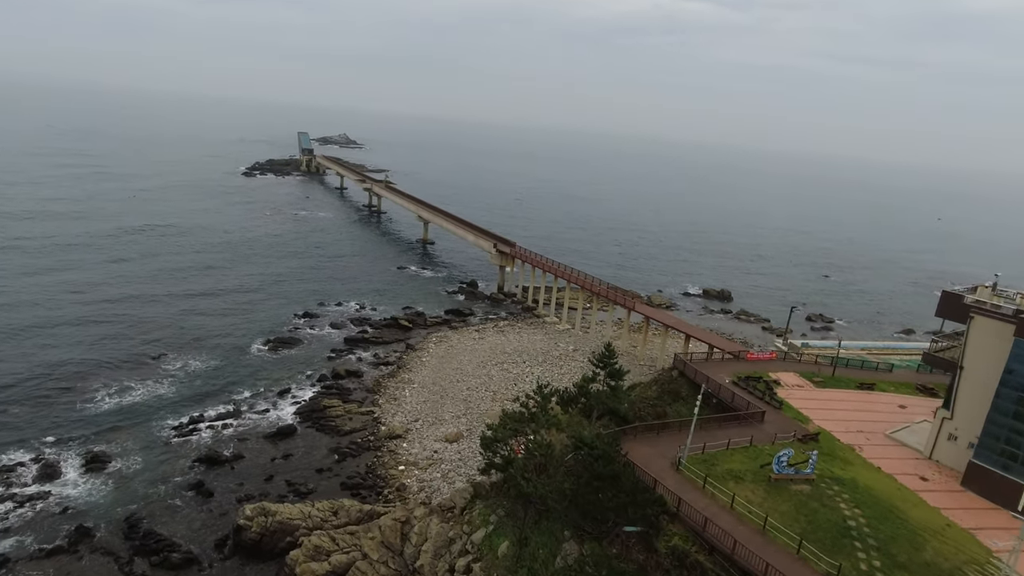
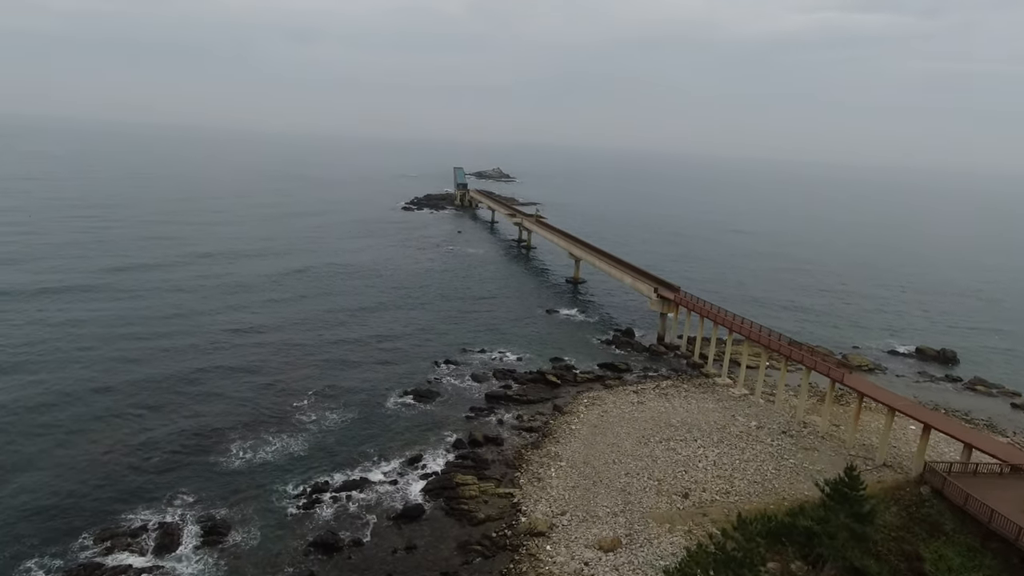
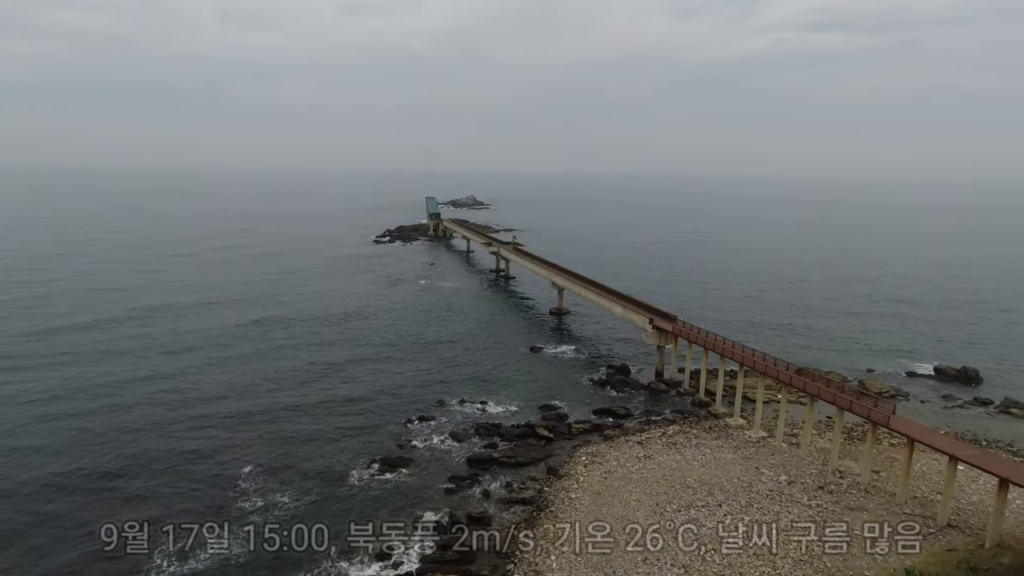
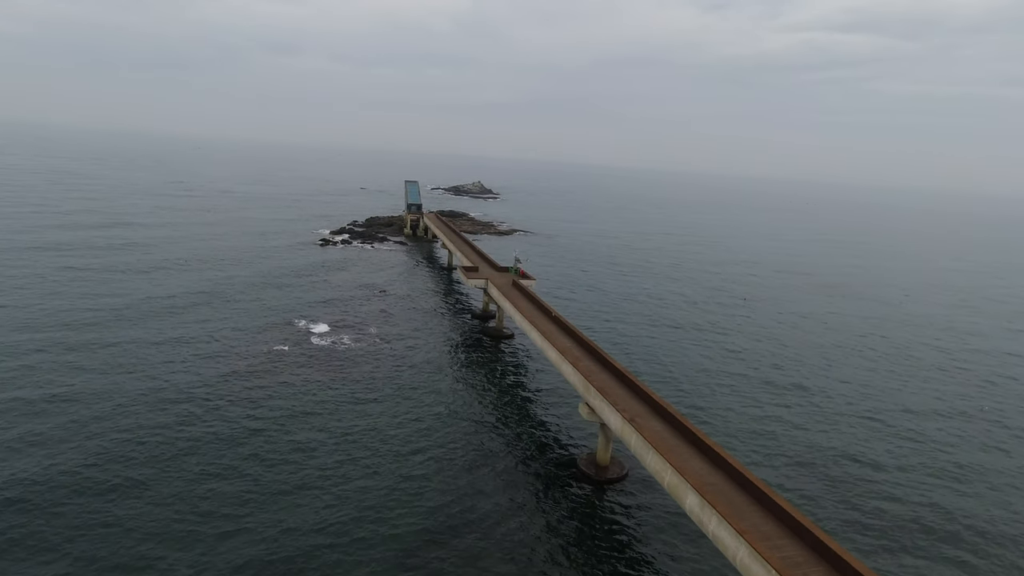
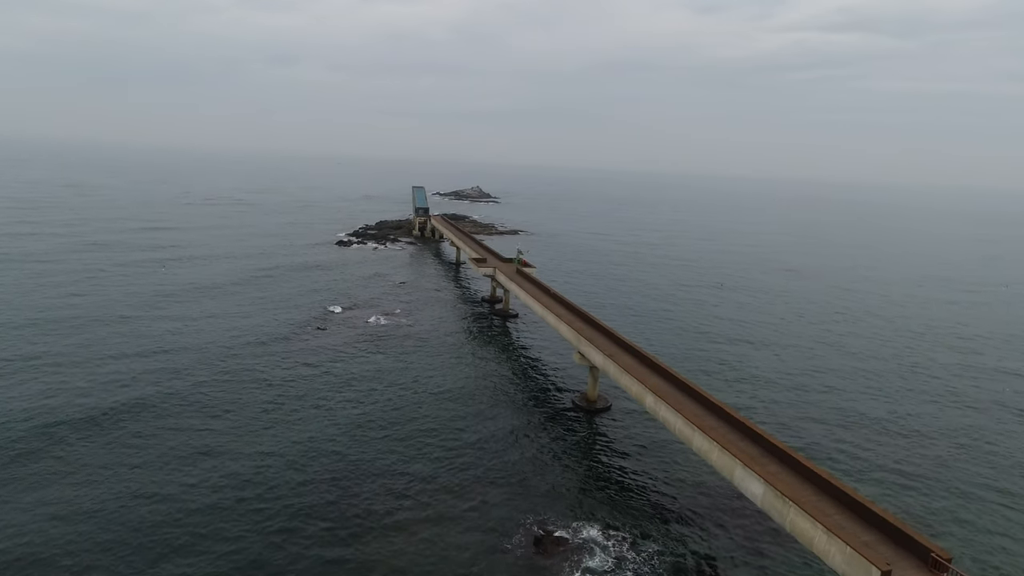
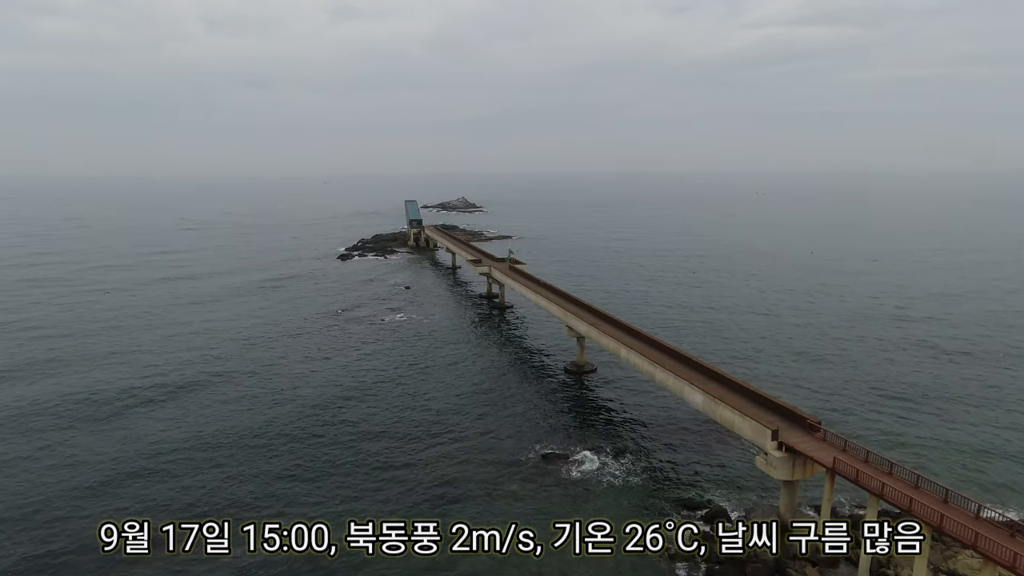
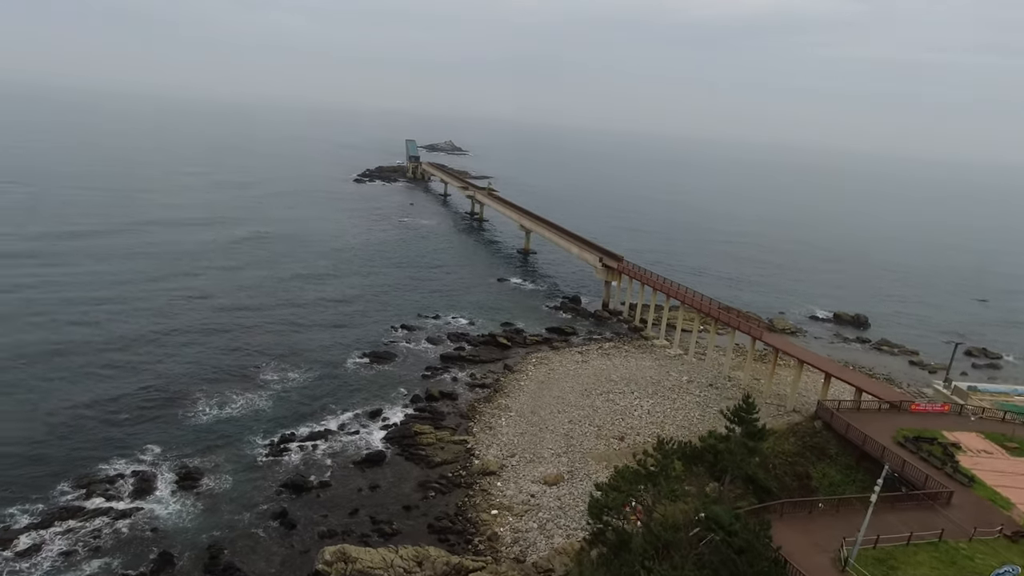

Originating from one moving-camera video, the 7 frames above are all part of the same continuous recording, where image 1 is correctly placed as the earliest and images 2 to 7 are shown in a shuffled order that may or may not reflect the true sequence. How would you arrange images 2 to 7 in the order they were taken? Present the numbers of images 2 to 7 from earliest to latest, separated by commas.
7, 2, 3, 6, 5, 4
